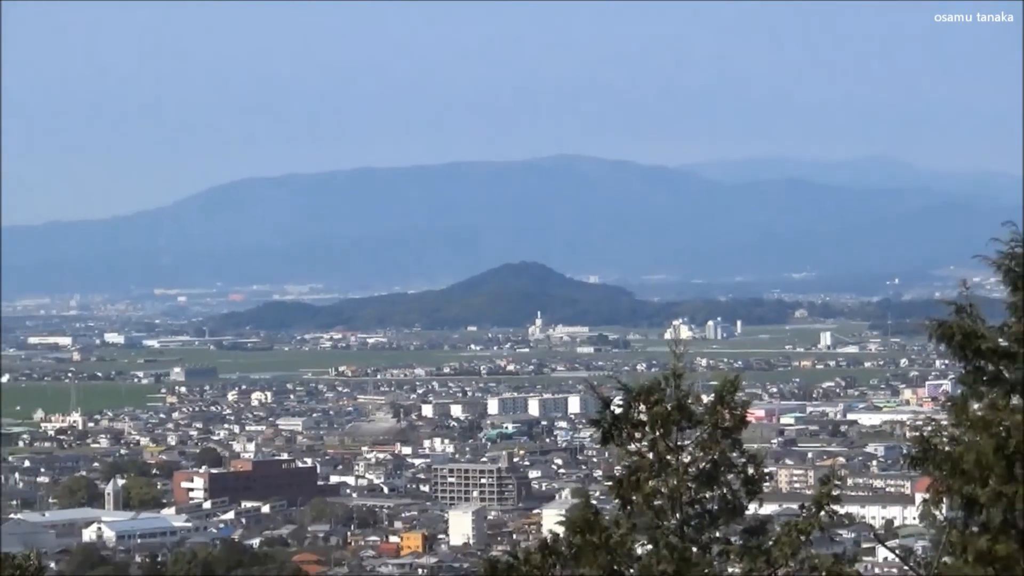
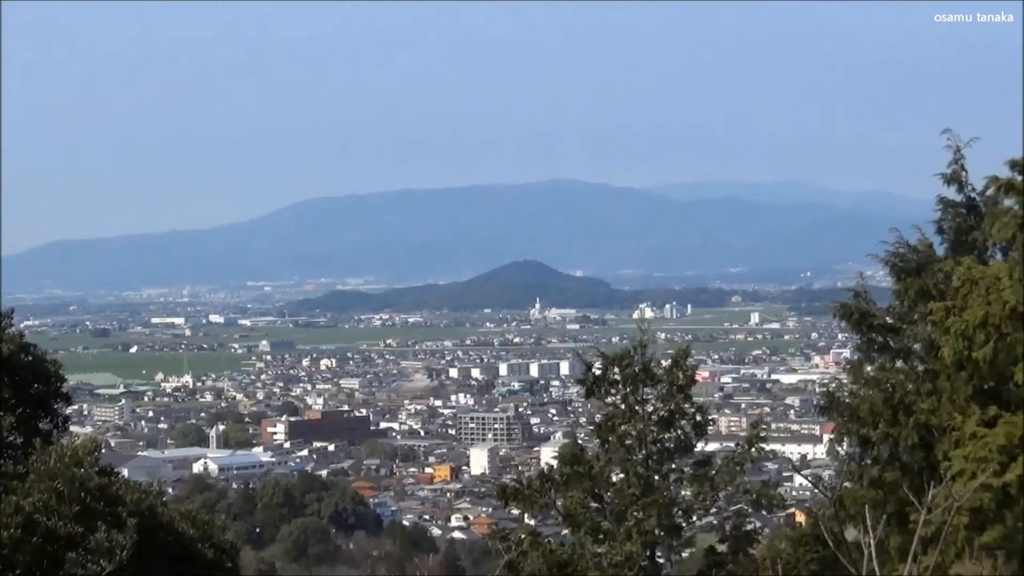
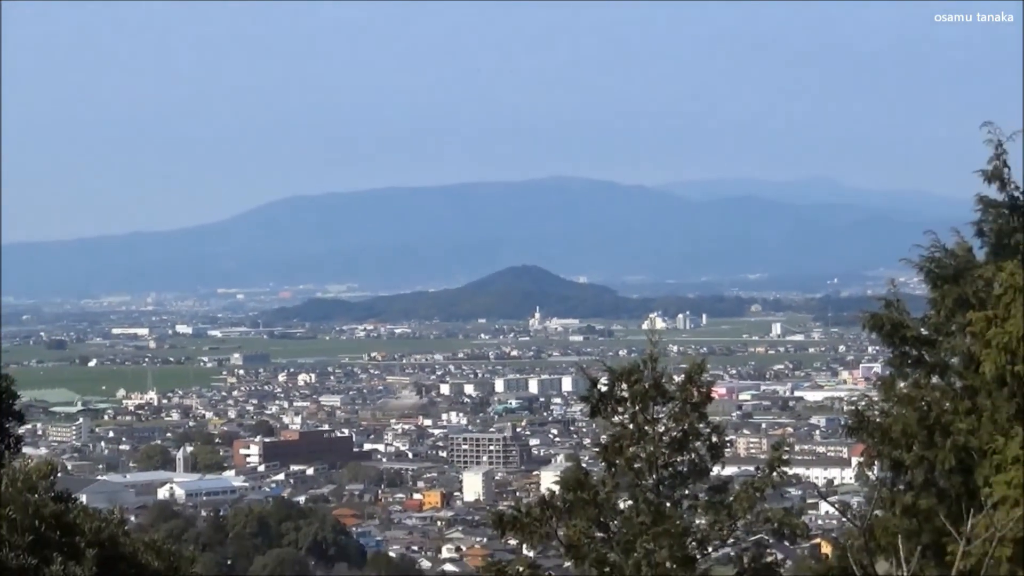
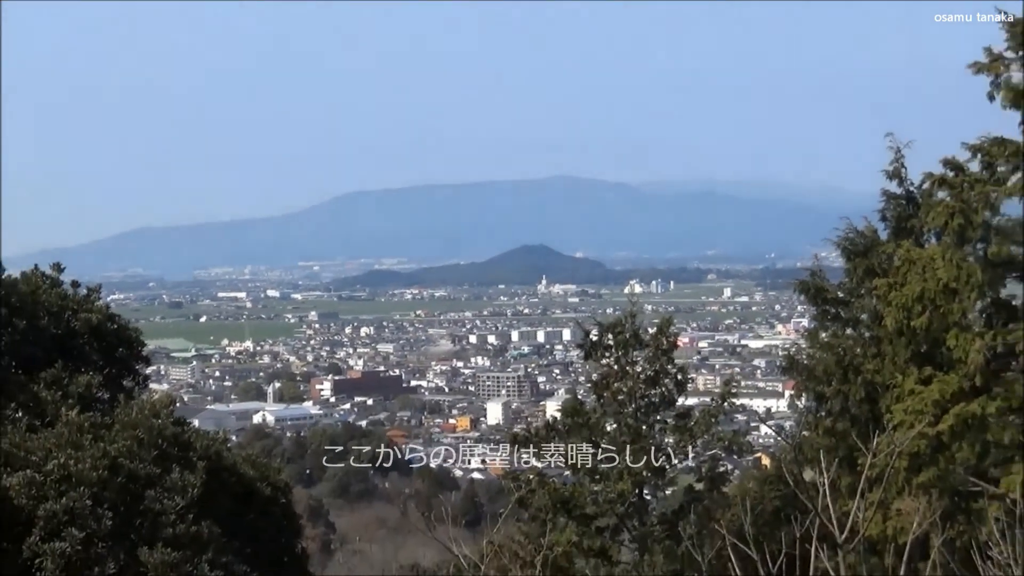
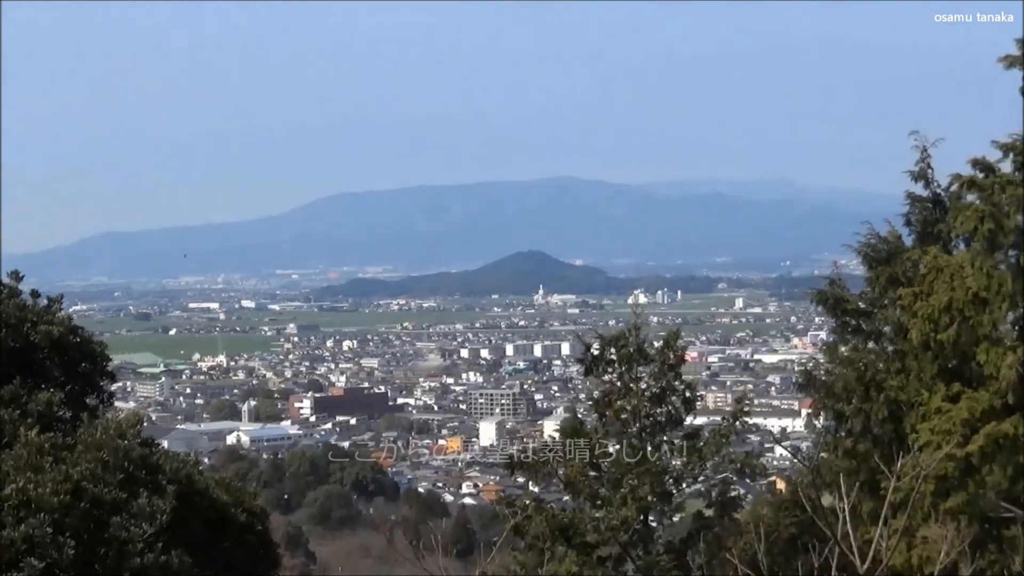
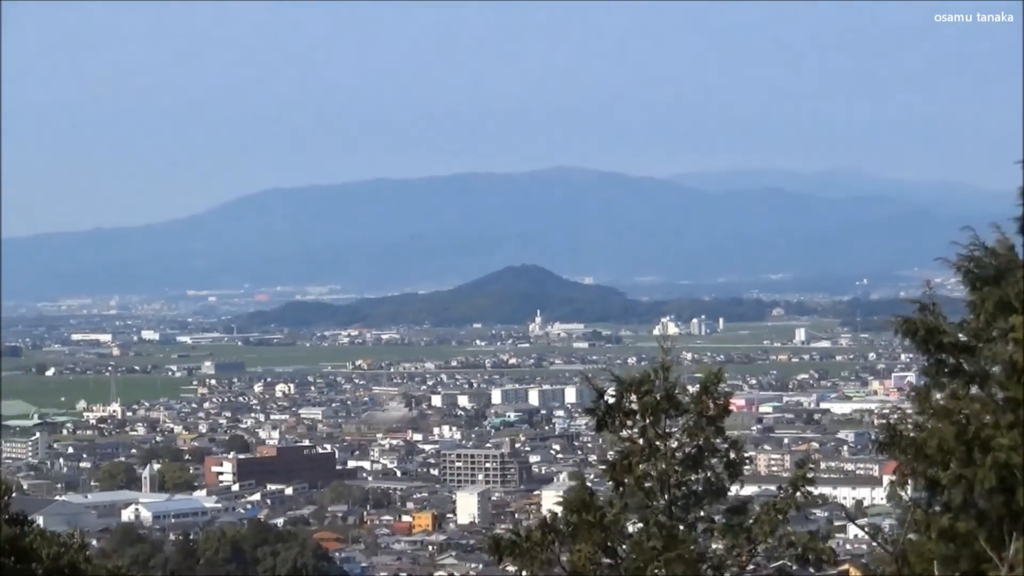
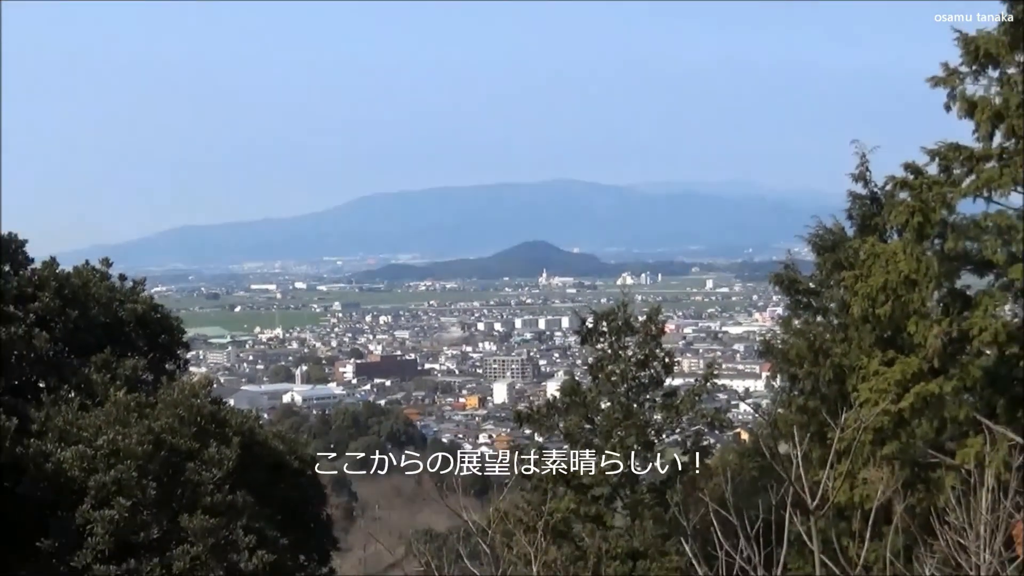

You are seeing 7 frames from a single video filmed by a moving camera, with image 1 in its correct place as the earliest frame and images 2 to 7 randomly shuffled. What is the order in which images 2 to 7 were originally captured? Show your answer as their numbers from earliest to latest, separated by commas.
6, 3, 2, 5, 4, 7
